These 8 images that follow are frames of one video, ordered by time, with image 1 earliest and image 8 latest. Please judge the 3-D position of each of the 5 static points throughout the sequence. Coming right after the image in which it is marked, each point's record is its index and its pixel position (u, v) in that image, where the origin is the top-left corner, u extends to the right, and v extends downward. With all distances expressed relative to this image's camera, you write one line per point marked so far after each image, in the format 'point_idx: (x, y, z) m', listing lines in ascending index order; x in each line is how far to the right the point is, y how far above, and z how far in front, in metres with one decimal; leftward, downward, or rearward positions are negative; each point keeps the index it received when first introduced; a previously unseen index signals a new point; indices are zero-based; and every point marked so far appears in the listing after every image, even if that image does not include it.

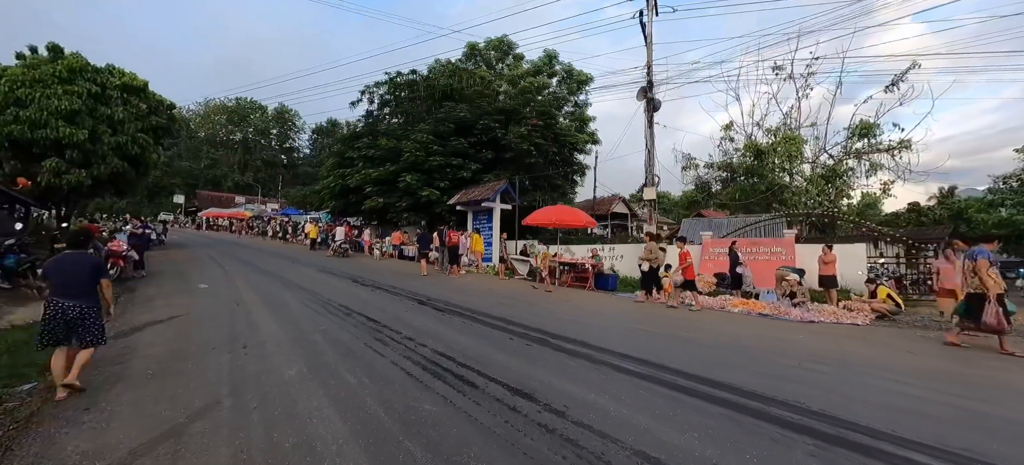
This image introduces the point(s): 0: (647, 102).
0: (+5.4, +5.4, +14.7) m
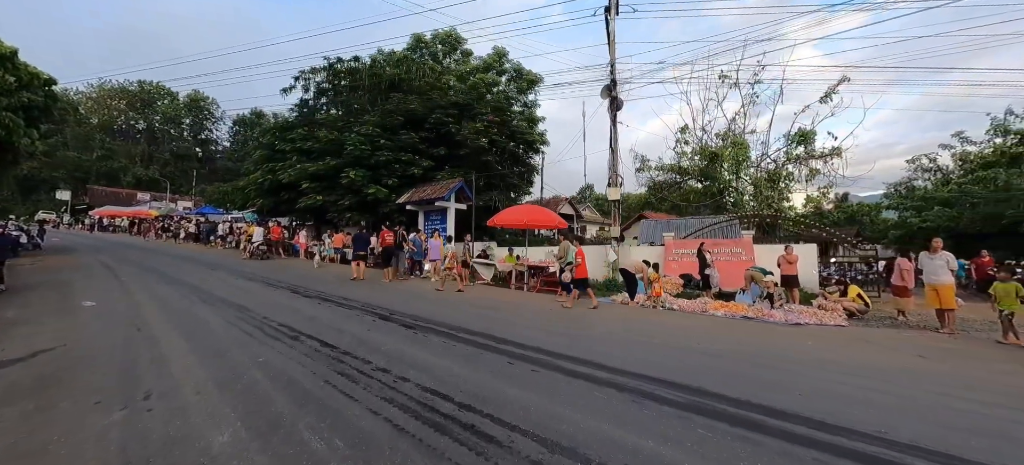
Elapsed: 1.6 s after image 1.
0: (+3.9, +5.4, +14.6) m
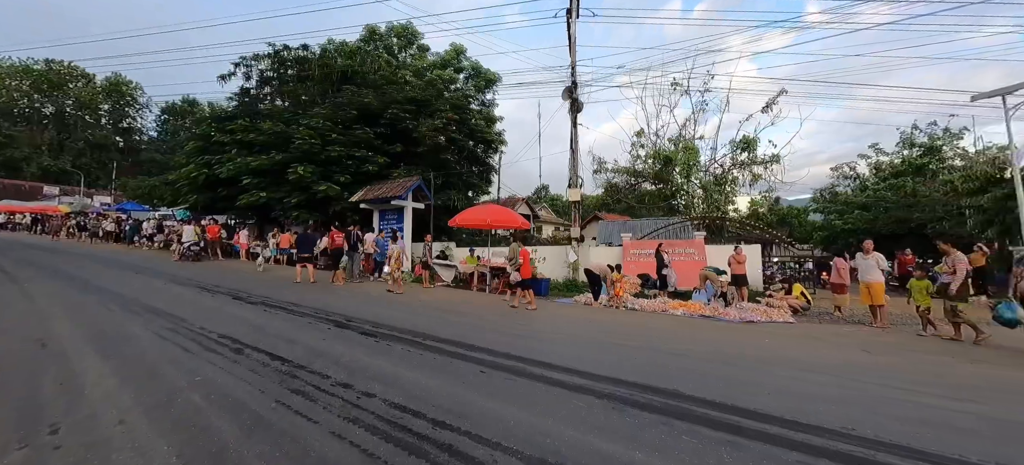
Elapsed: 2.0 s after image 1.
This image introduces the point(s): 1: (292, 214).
0: (+2.4, +5.3, +14.8) m
1: (-11.6, +1.0, +19.0) m
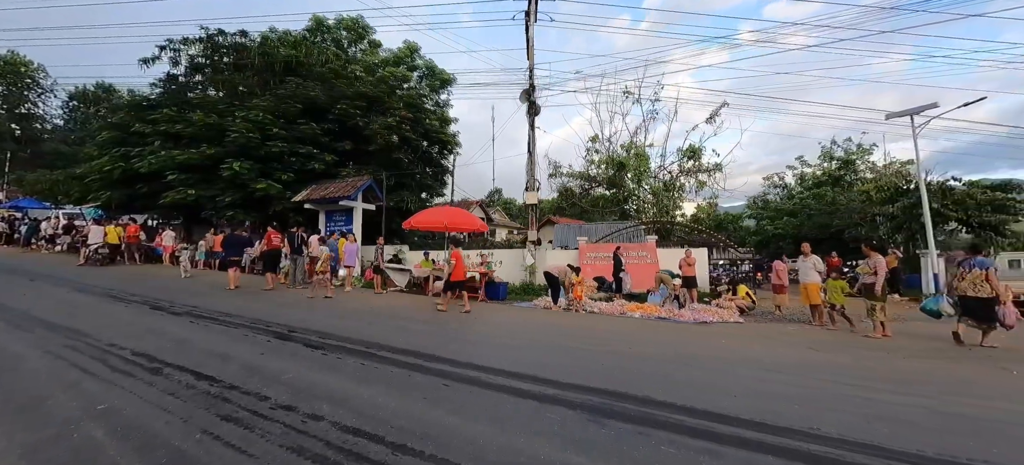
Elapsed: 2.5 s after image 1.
0: (+0.7, +5.2, +14.8) m
1: (-13.7, +0.9, +17.2) m
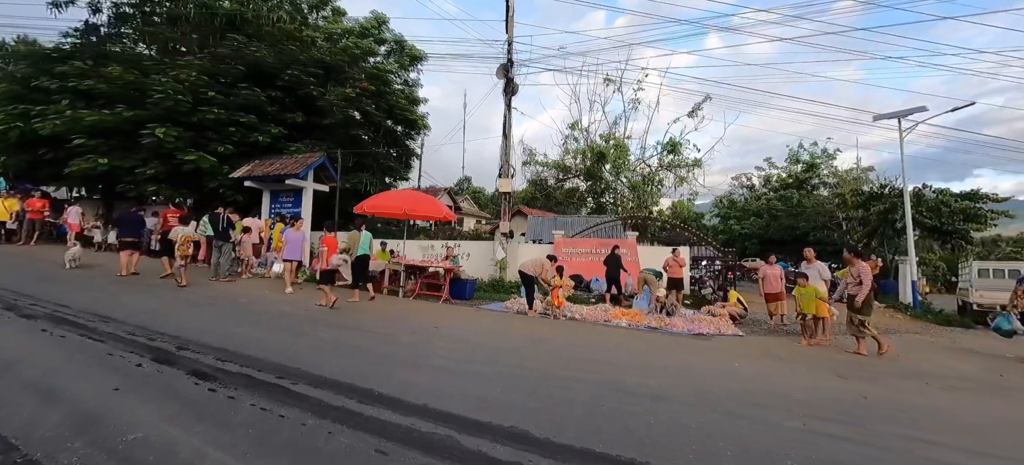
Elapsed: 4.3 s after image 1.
0: (-0.2, +5.5, +13.4) m
1: (-14.9, +1.8, +14.7) m
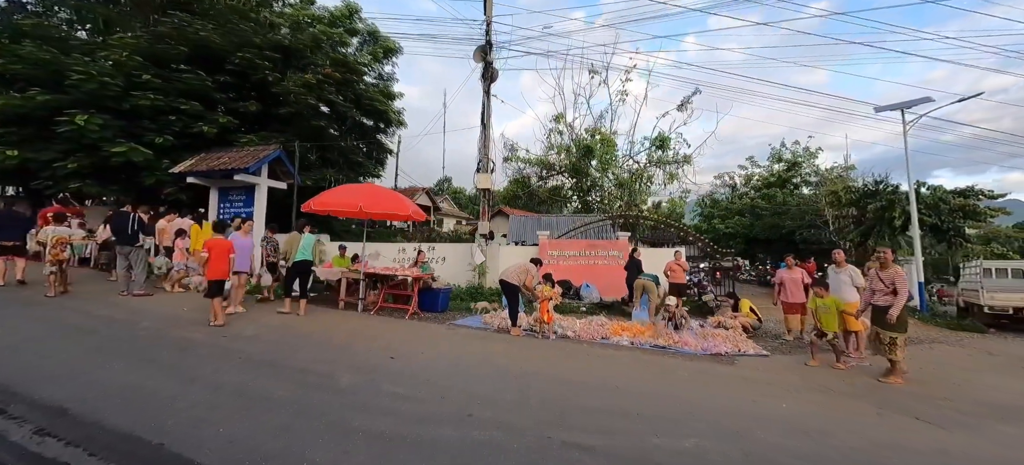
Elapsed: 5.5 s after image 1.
0: (-0.9, +5.5, +12.1) m
1: (-15.6, +1.6, +12.6) m
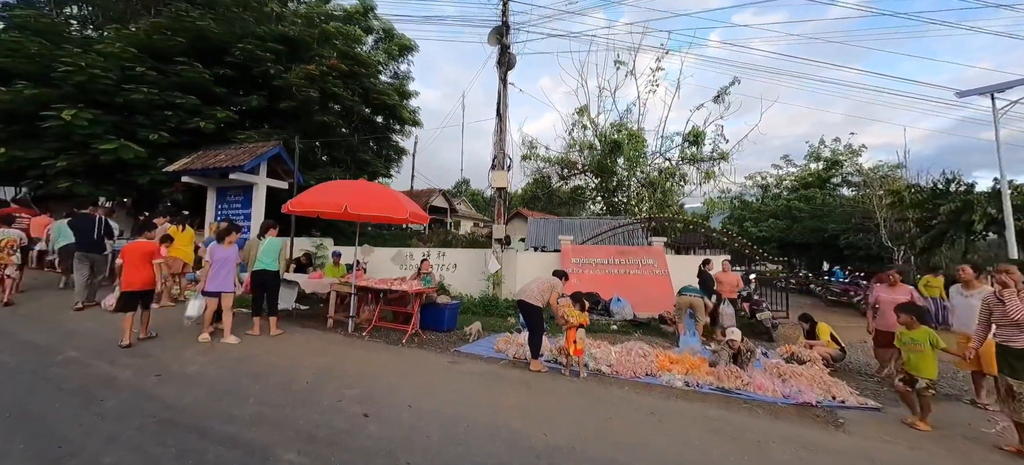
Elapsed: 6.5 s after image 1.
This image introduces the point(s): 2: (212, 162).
0: (-0.4, +5.4, +10.8) m
1: (-15.1, +1.6, +12.0) m
2: (-9.6, +2.3, +11.5) m
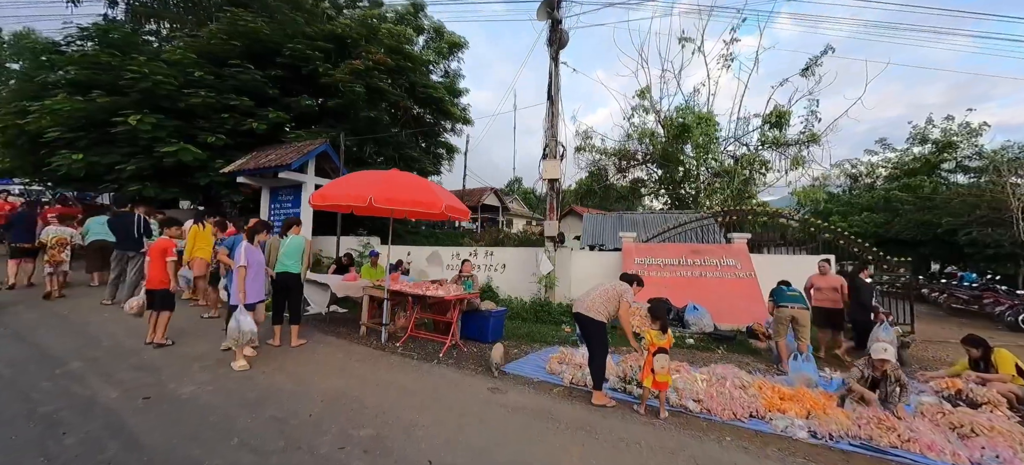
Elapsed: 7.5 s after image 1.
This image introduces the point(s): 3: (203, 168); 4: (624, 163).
0: (+1.0, +5.5, +9.7) m
1: (-13.4, +1.6, +12.8) m
2: (-8.0, +2.3, +11.6) m
3: (-10.8, +2.3, +12.7) m
4: (+5.0, +3.2, +16.2) m
